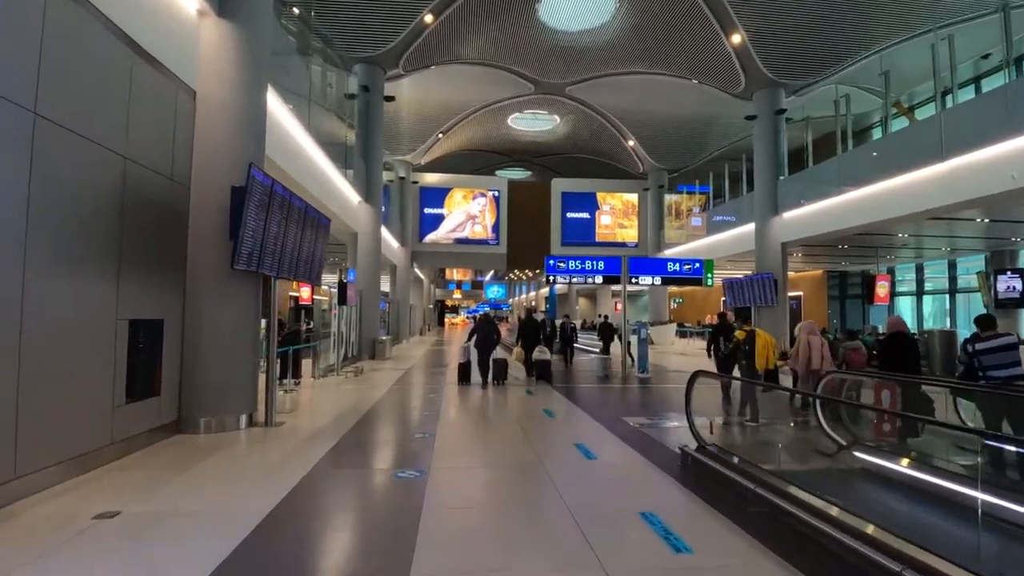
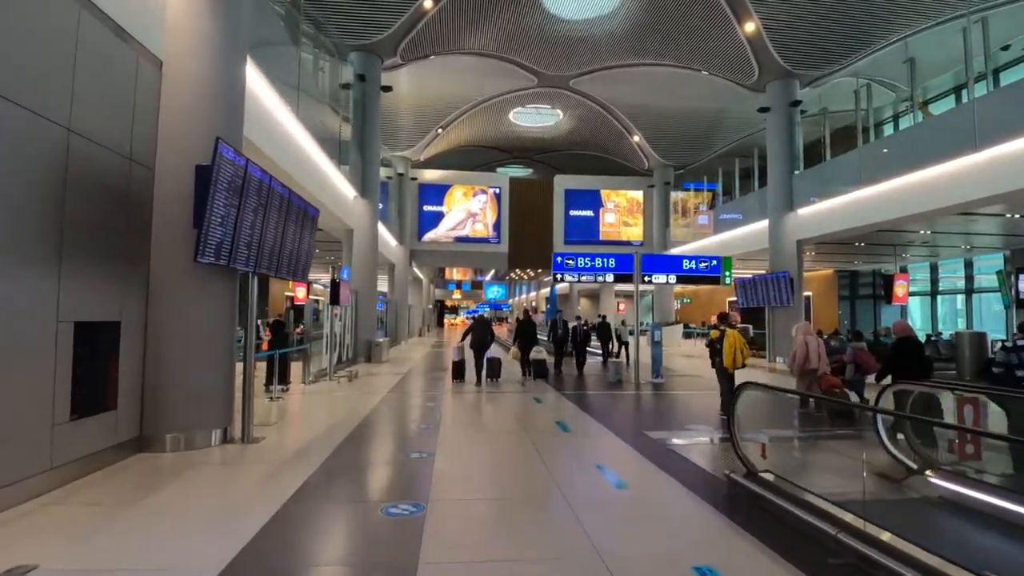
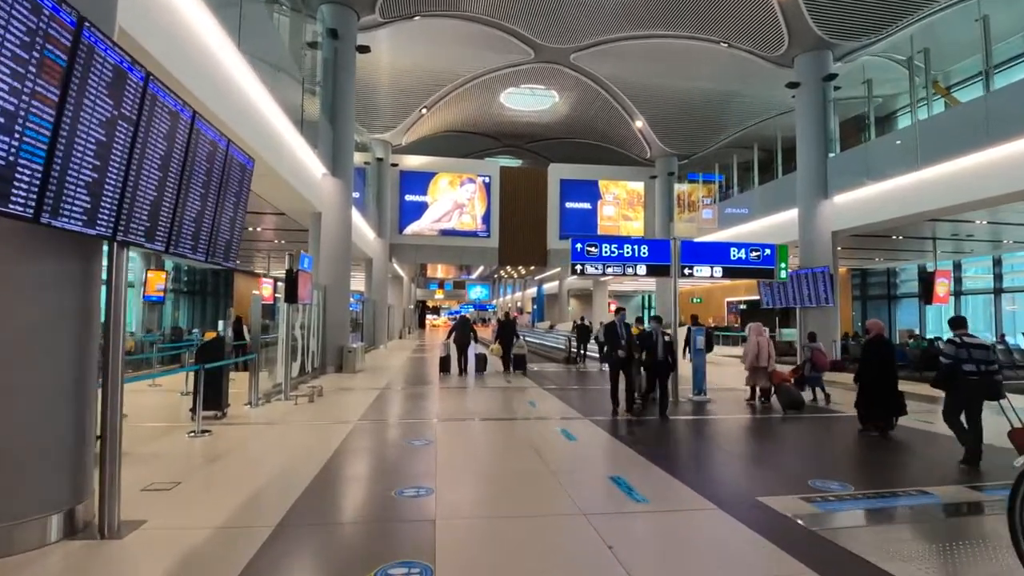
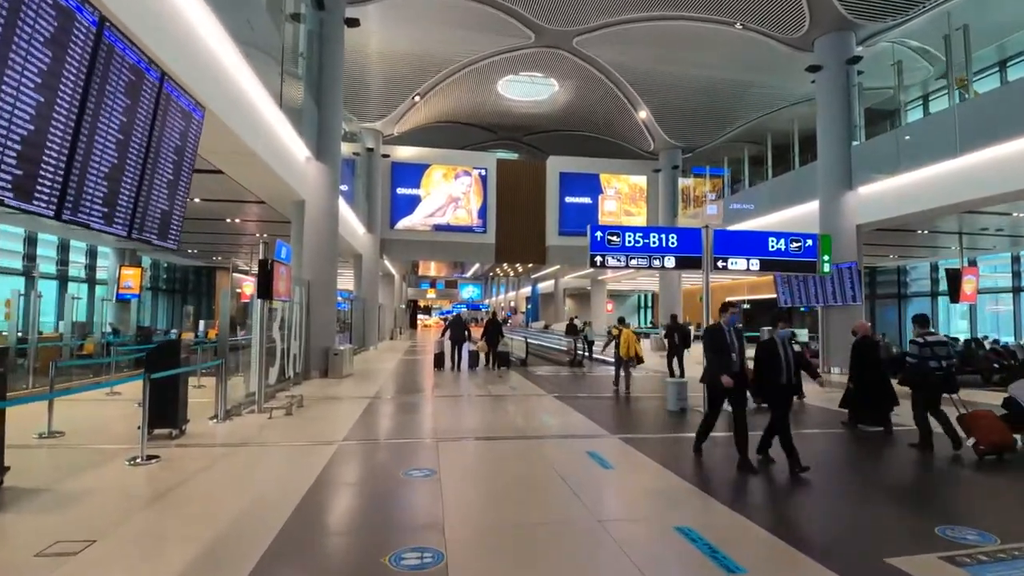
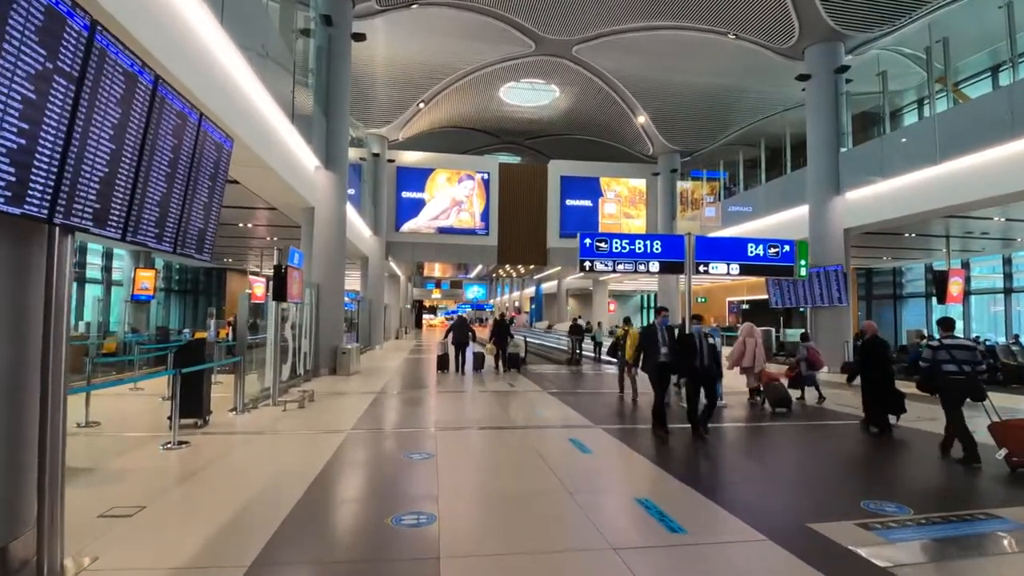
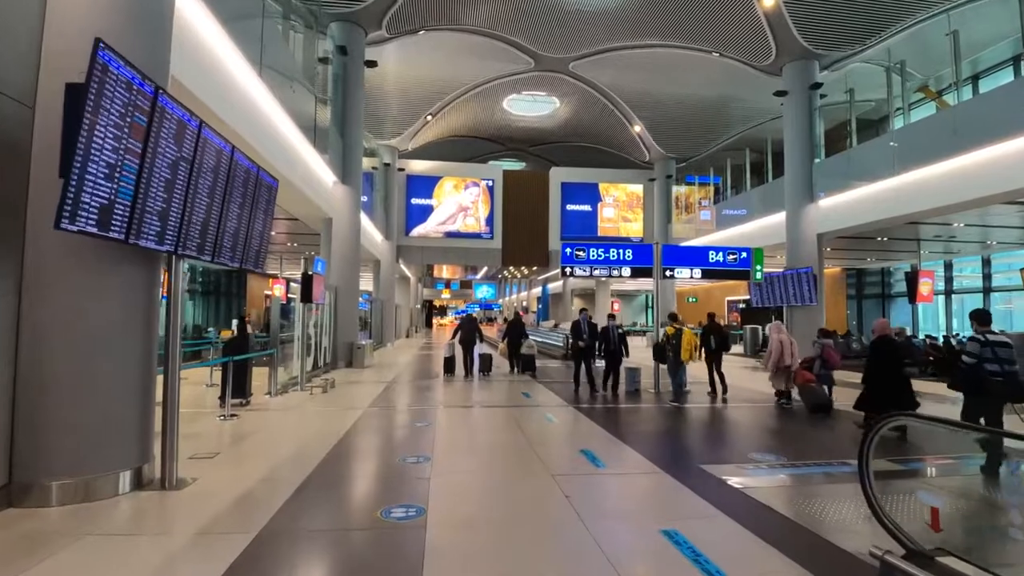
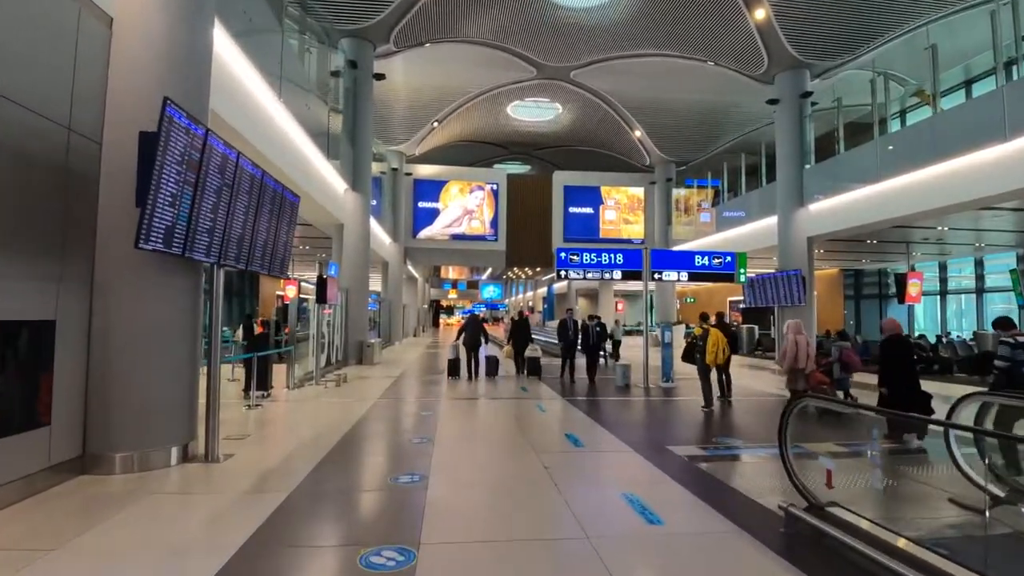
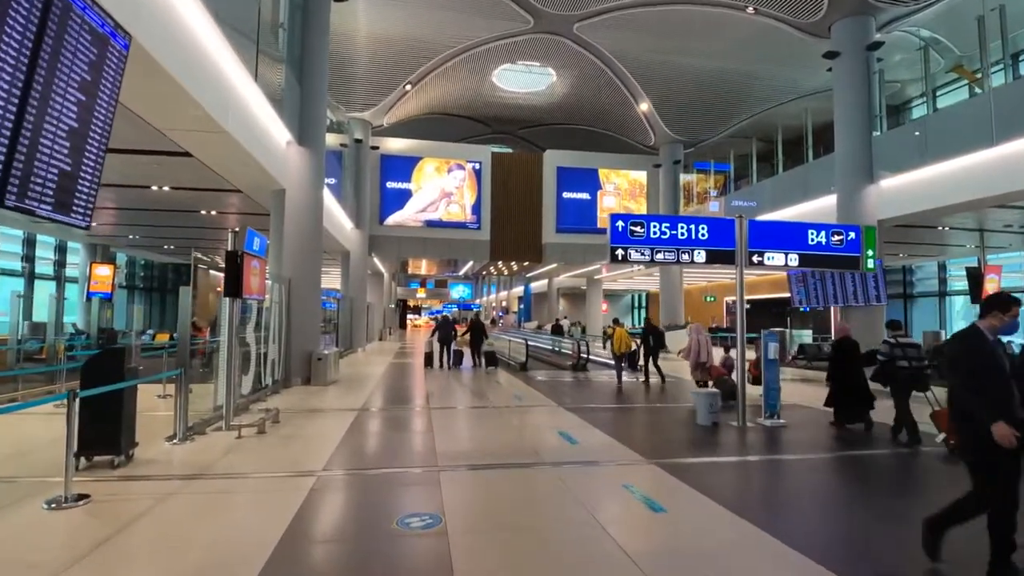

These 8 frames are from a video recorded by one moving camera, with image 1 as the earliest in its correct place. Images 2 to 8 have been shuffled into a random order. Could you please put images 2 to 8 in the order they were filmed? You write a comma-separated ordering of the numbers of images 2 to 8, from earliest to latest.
2, 7, 6, 3, 5, 4, 8
